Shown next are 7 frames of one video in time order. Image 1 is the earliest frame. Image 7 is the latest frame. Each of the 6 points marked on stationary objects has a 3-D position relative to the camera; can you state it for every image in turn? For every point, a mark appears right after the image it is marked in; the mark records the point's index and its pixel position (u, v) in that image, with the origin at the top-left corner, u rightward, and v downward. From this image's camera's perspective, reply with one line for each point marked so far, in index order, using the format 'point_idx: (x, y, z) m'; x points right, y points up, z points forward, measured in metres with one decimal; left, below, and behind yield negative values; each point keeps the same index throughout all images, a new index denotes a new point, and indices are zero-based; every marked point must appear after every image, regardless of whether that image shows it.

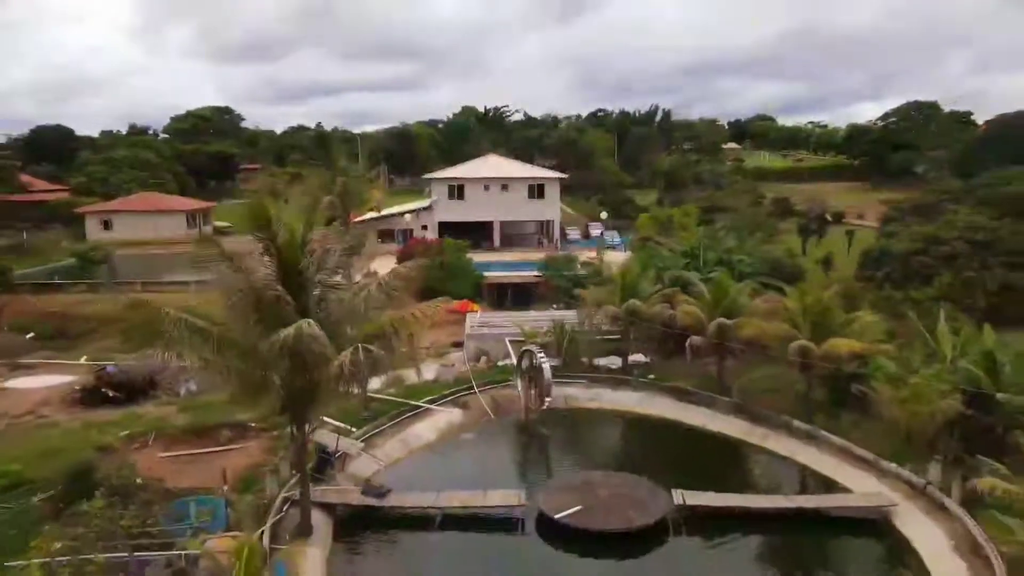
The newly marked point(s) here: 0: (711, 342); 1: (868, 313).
0: (+3.4, -0.9, +19.2) m
1: (+5.9, -0.4, +19.0) m
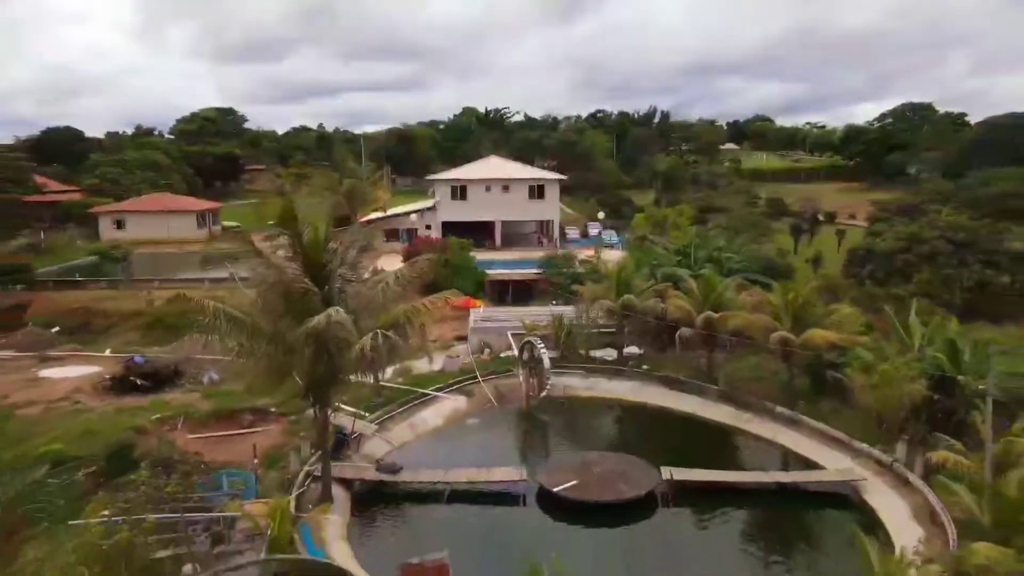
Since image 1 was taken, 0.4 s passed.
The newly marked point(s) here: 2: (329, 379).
0: (+3.4, -0.8, +20.4) m
1: (+5.9, -0.3, +20.3) m
2: (-2.2, -1.0, +14.1) m
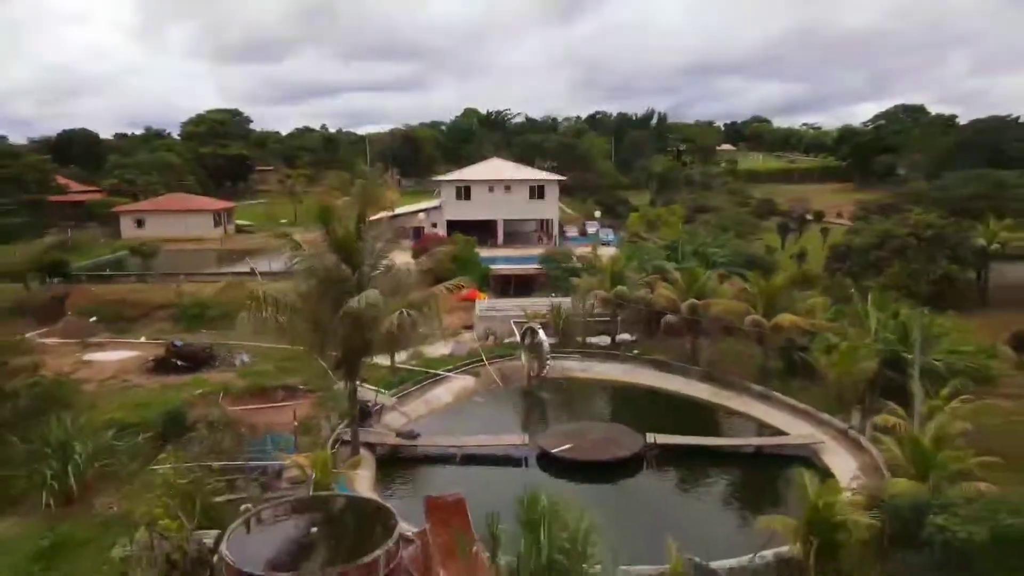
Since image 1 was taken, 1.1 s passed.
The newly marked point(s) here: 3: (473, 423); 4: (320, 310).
0: (+3.4, -0.6, +22.6) m
1: (+6.0, -0.2, +22.4) m
2: (-2.1, -0.8, +16.2) m
3: (-0.6, -2.2, +19.1) m
4: (-2.6, -0.3, +15.8) m
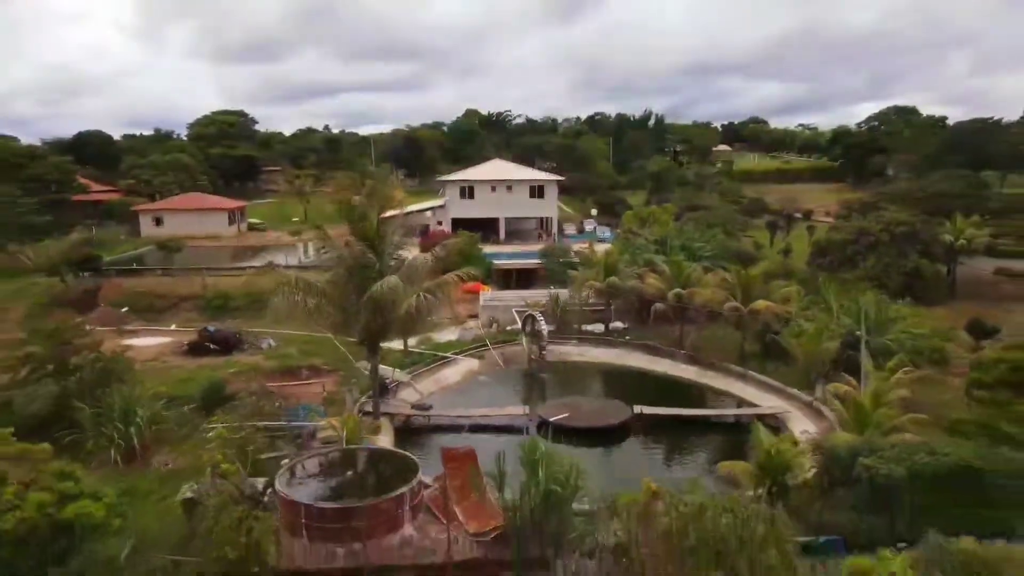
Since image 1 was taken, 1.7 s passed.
0: (+3.5, -0.4, +24.7) m
1: (+6.0, 0.0, +24.5) m
2: (-2.1, -0.7, +18.3) m
3: (-0.6, -2.0, +21.3) m
4: (-2.6, -0.1, +18.0) m
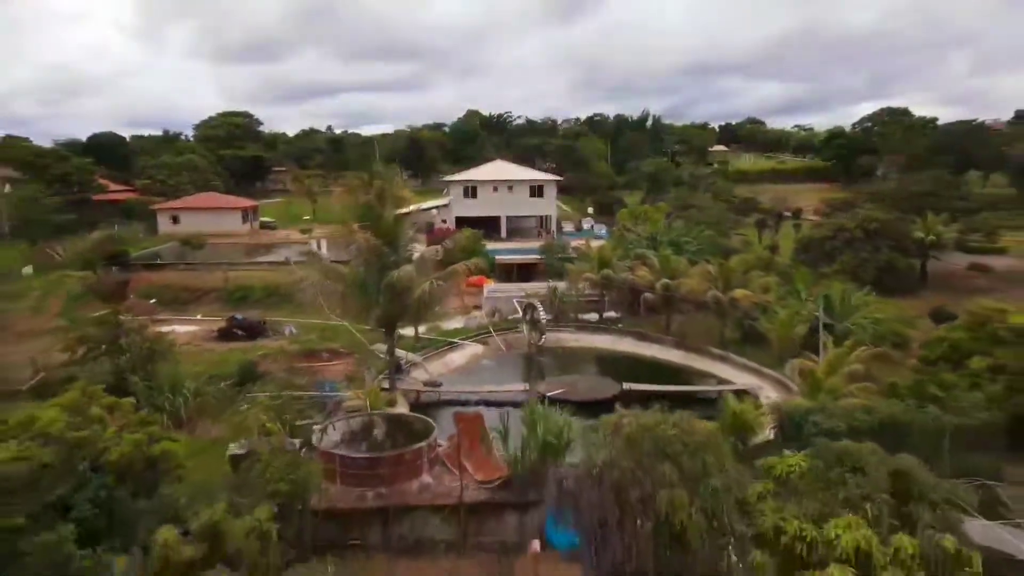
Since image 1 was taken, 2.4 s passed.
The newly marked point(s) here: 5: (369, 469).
0: (+3.5, -0.2, +26.9) m
1: (+6.1, +0.2, +26.7) m
2: (-2.0, -0.5, +20.5) m
3: (-0.6, -1.8, +23.5) m
4: (-2.6, +0.1, +20.2) m
5: (-1.8, -2.3, +14.4) m
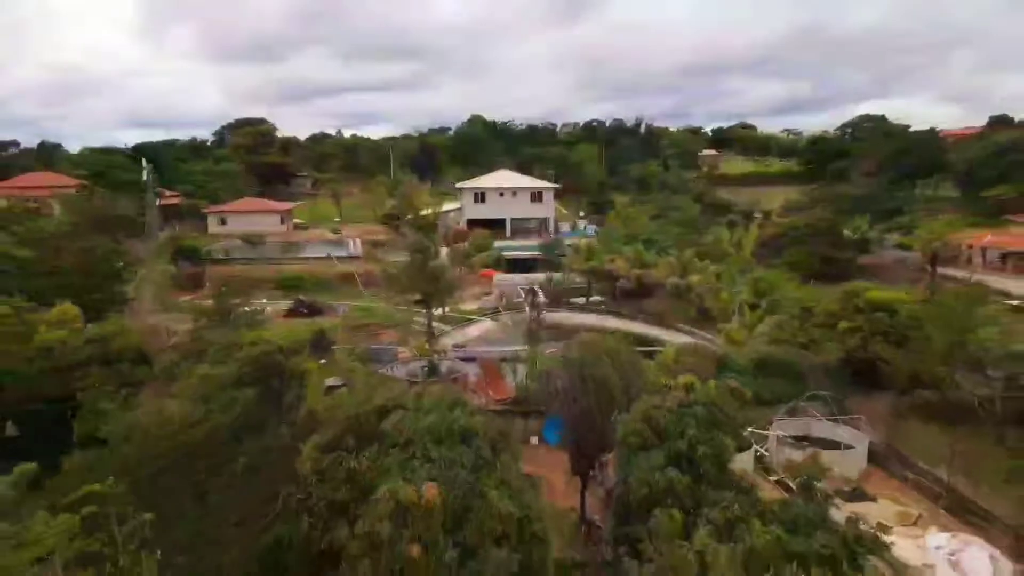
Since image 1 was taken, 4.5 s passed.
0: (+3.7, +0.1, +34.1) m
1: (+6.2, +0.6, +33.9) m
2: (-1.9, -0.1, +27.7) m
3: (-0.4, -1.5, +30.7) m
4: (-2.4, +0.4, +27.4) m
5: (-1.7, -1.9, +21.6) m
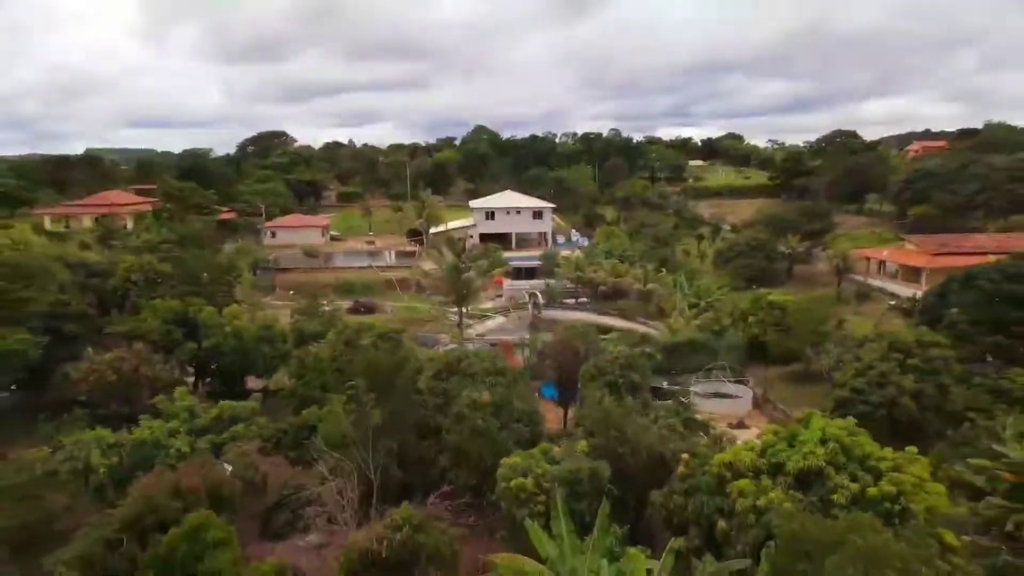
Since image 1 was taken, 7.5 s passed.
0: (+3.9, 0.0, +44.8) m
1: (+6.5, +0.4, +44.6) m
2: (-1.7, -0.3, +38.4) m
3: (-0.2, -1.6, +41.3) m
4: (-2.2, +0.3, +38.1) m
5: (-1.4, -2.1, +32.2) m
